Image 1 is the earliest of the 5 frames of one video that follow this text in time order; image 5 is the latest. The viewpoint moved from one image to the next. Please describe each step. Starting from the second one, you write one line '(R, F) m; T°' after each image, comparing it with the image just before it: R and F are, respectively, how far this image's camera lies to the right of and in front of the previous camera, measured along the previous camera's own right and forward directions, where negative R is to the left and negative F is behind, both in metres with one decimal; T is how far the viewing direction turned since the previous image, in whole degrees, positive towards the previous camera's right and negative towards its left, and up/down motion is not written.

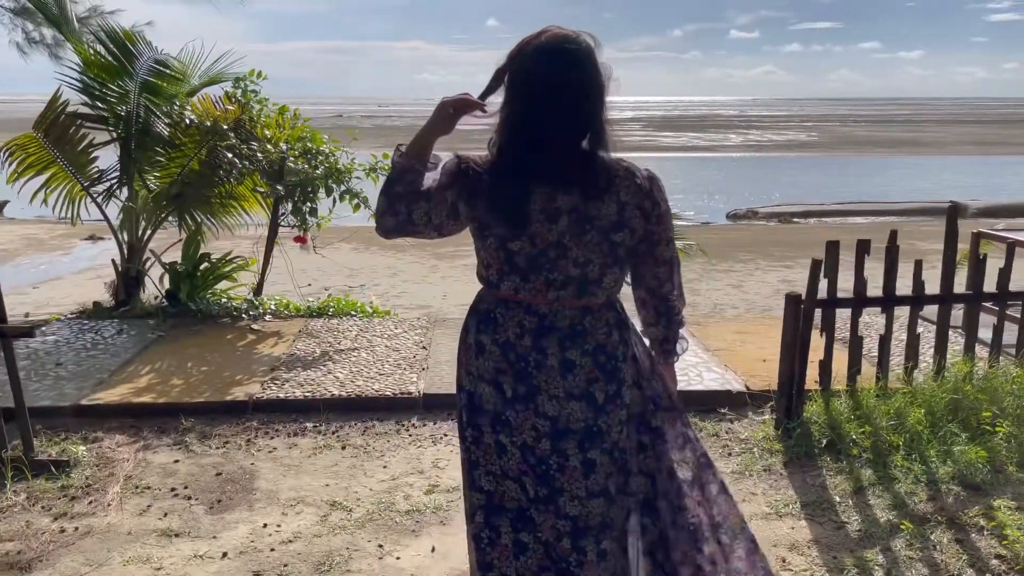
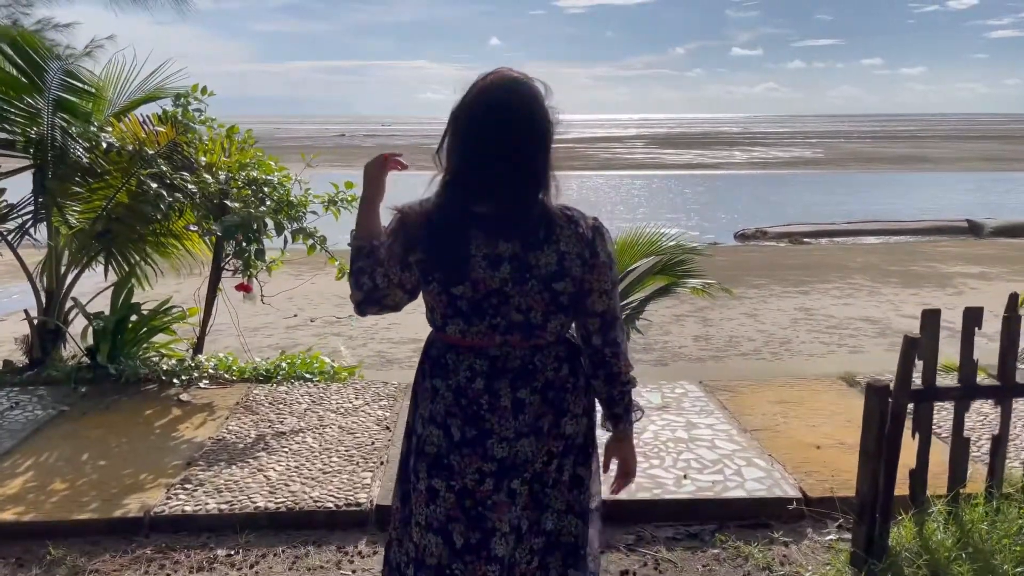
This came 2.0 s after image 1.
(+0.1, +1.1) m; 0°
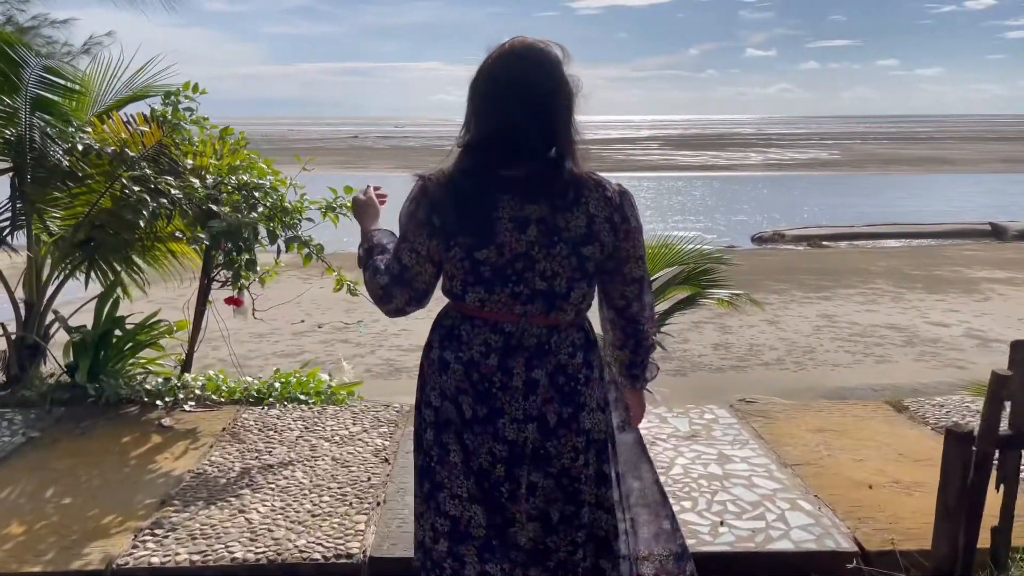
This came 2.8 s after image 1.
(0.0, +0.4) m; -1°
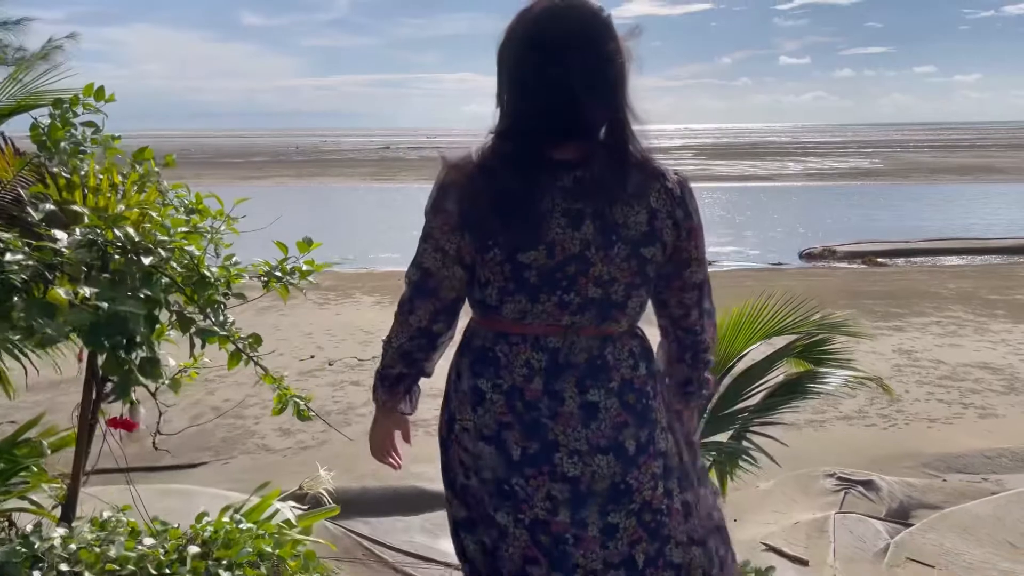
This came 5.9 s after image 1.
(-0.1, +1.7) m; -2°
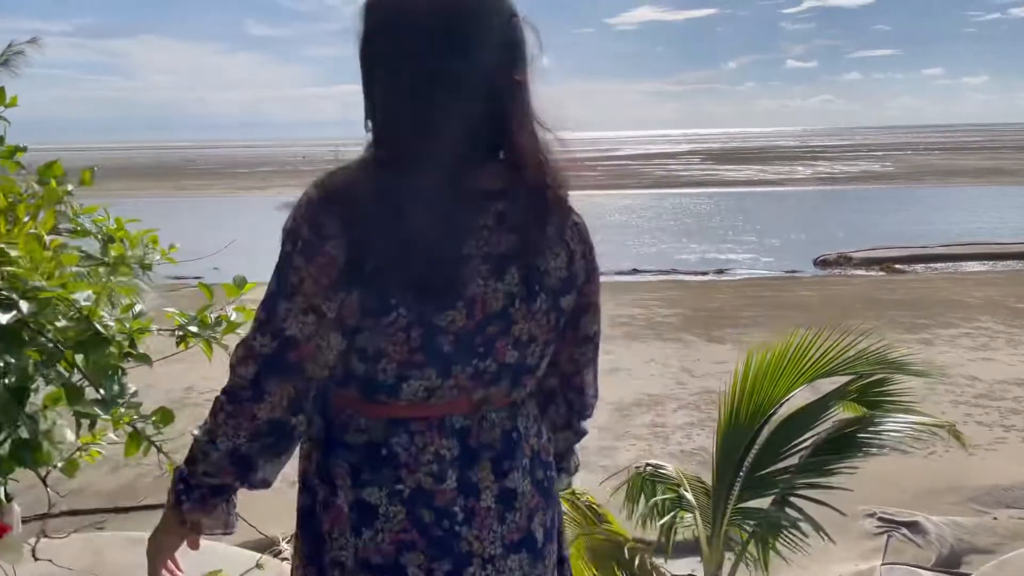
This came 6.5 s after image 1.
(+0.1, +0.7) m; -1°
